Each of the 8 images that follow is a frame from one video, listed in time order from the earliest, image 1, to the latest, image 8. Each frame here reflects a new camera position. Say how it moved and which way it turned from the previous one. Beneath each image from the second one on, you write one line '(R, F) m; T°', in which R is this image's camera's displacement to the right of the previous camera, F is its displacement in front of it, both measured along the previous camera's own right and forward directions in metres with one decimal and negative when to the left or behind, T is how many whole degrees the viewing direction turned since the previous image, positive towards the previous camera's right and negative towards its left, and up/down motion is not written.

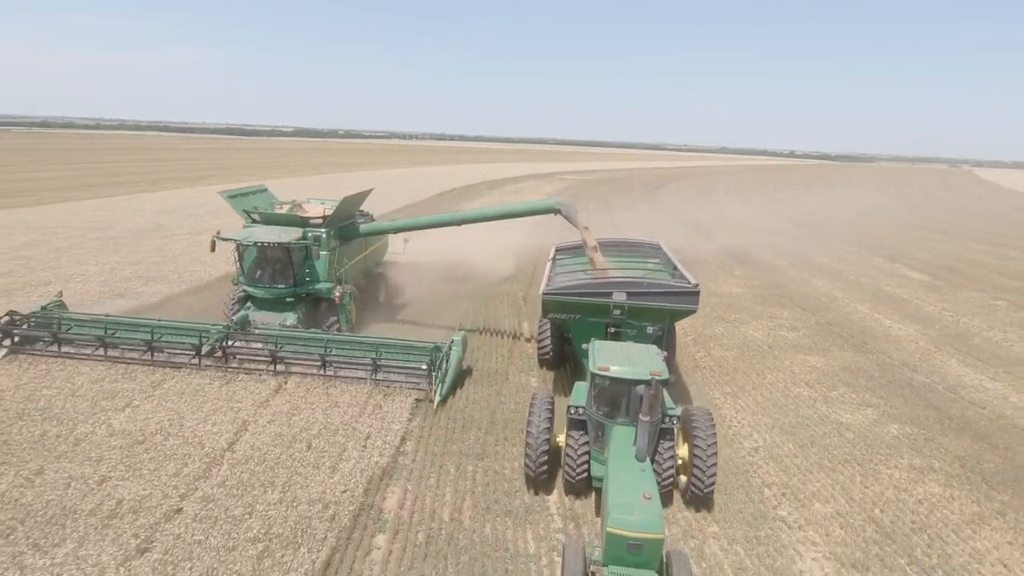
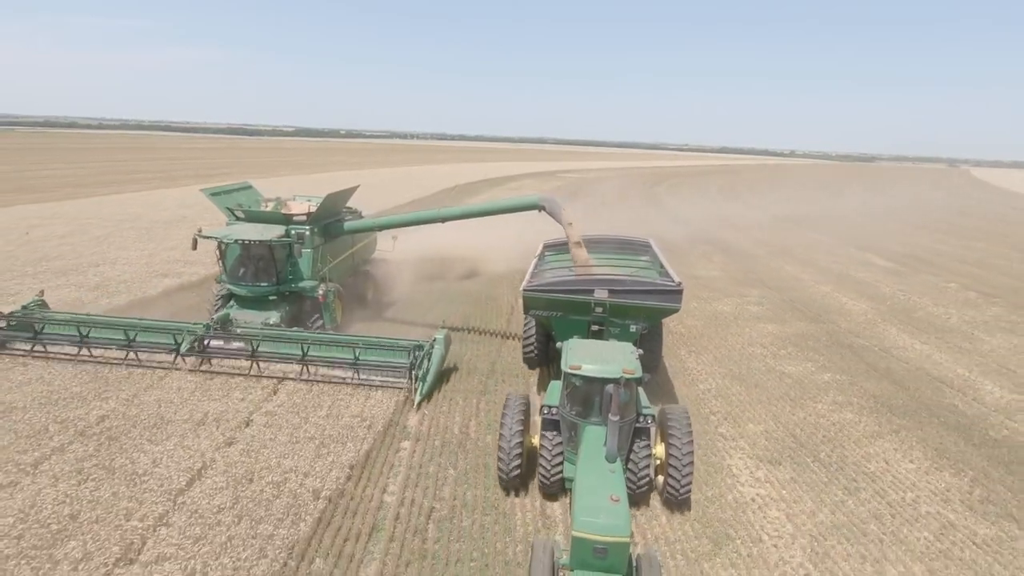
(+0.4, +0.2) m; 0°
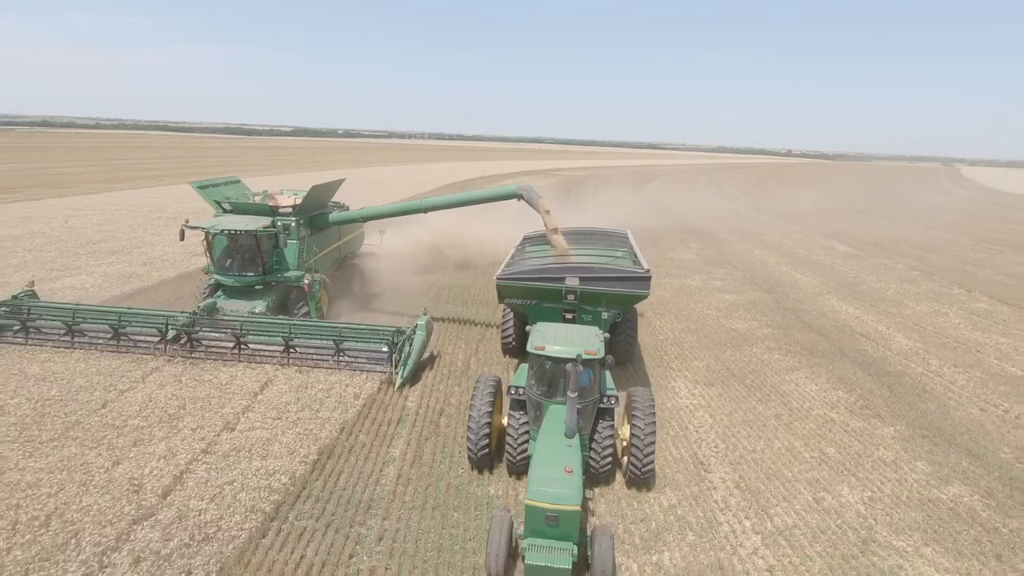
(+0.5, -0.2) m; 0°
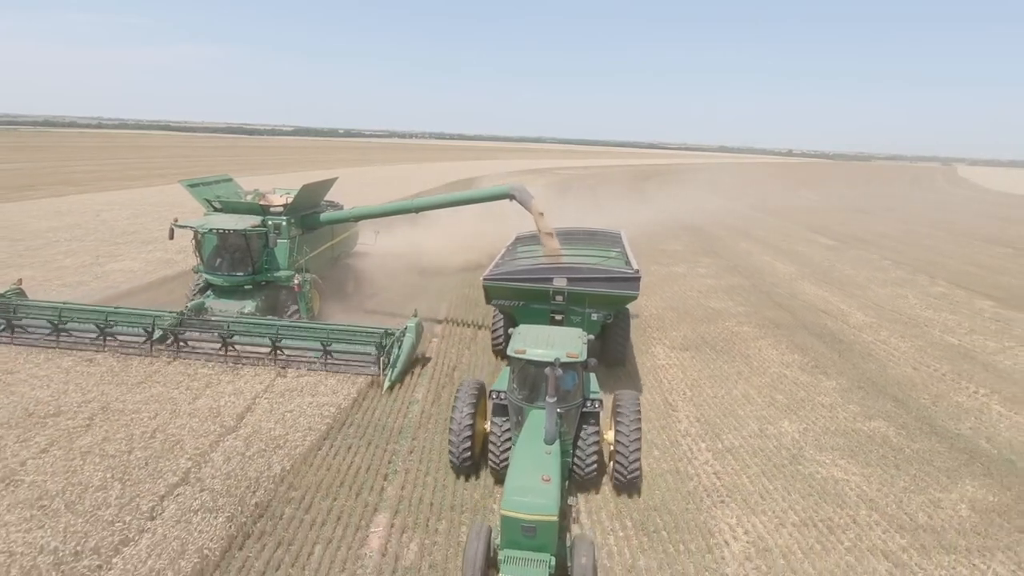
(+0.3, +0.2) m; 0°
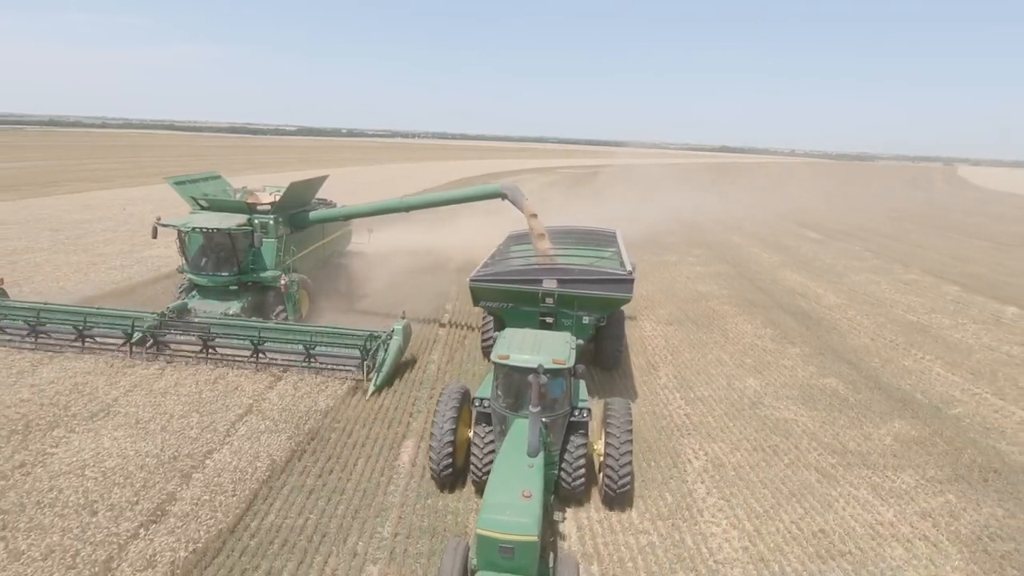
(+0.2, +0.3) m; 0°
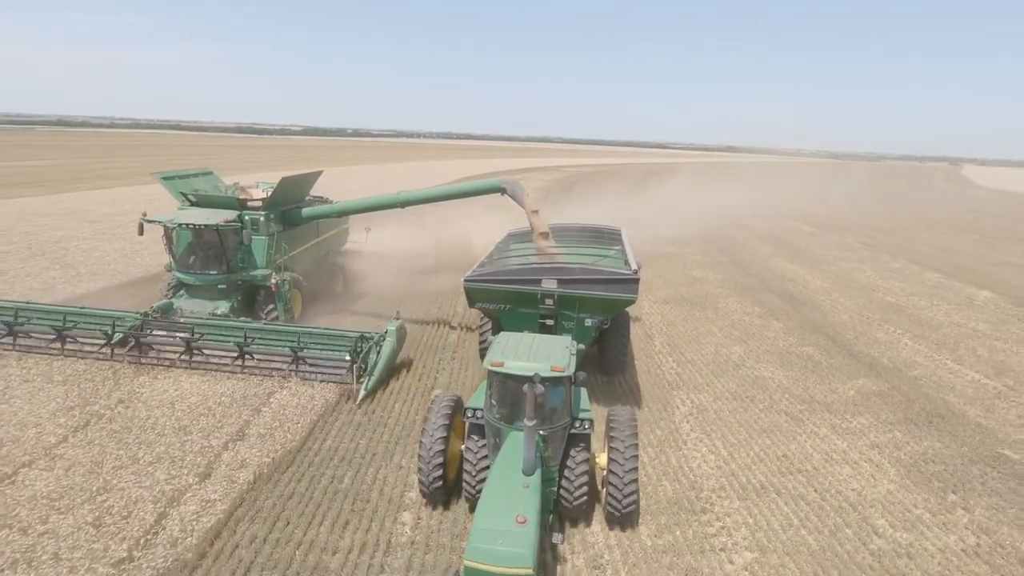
(+0.1, +0.5) m; 0°
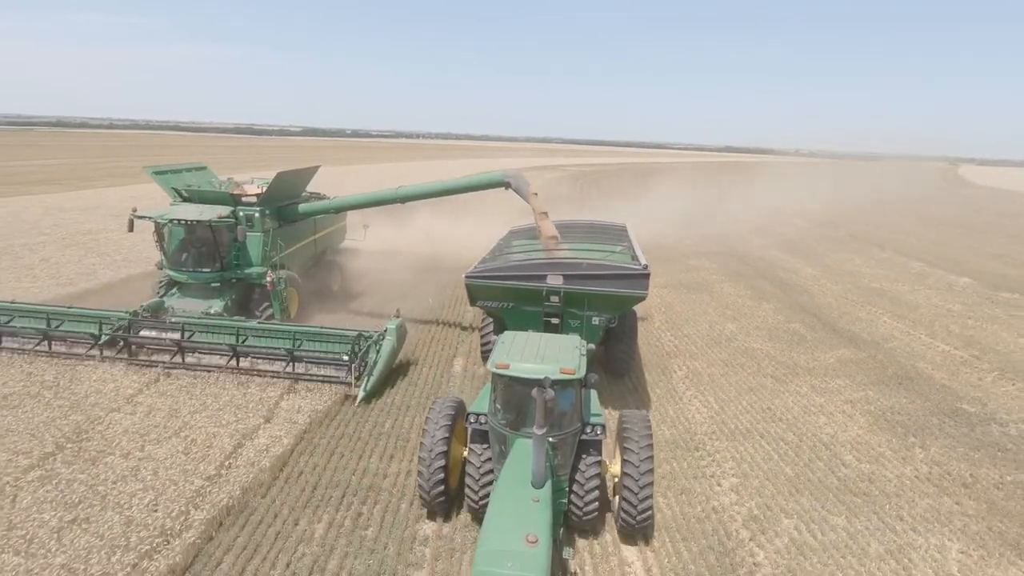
(-0.1, +0.4) m; 0°
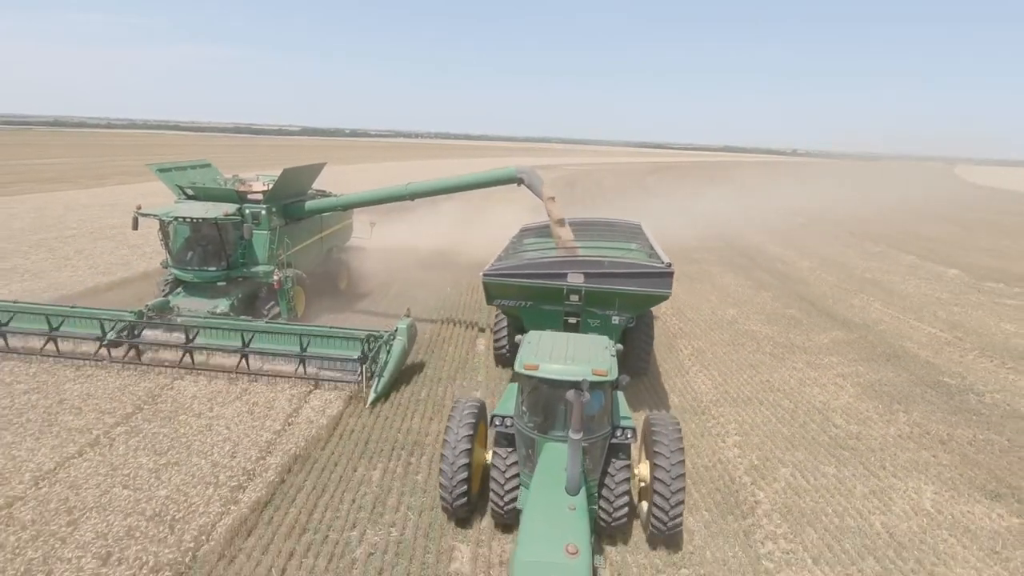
(-0.3, +0.2) m; 0°
